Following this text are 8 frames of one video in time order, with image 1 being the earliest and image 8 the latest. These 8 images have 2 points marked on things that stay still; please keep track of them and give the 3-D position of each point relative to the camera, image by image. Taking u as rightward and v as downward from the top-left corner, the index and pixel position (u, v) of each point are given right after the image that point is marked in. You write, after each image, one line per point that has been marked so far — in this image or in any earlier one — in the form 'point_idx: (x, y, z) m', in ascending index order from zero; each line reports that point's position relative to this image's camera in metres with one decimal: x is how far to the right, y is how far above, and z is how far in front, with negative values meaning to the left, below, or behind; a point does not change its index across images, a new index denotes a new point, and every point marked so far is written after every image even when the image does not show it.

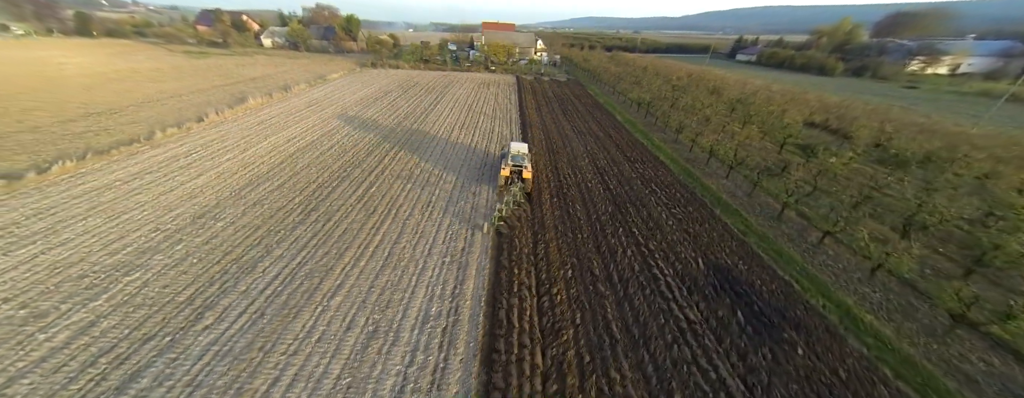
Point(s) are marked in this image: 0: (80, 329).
0: (-8.4, -2.5, +5.9) m
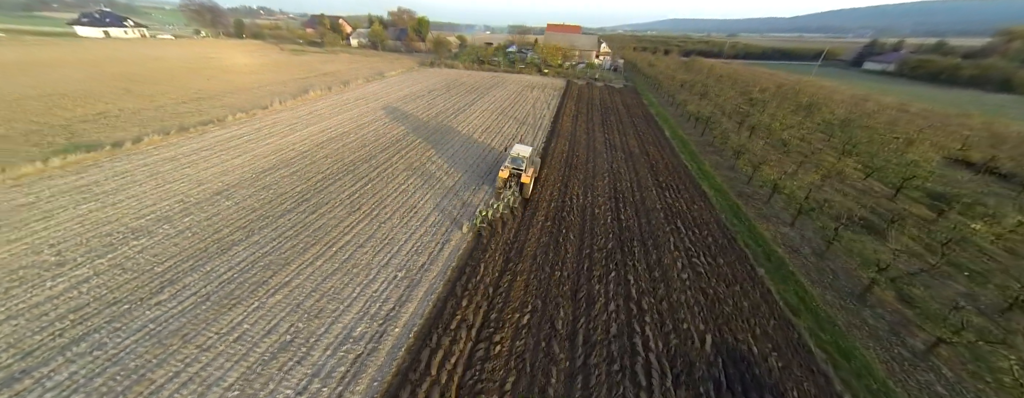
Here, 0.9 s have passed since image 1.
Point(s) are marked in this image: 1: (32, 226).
0: (-9.9, -1.8, +6.7) m
1: (-13.0, -0.6, +8.0) m
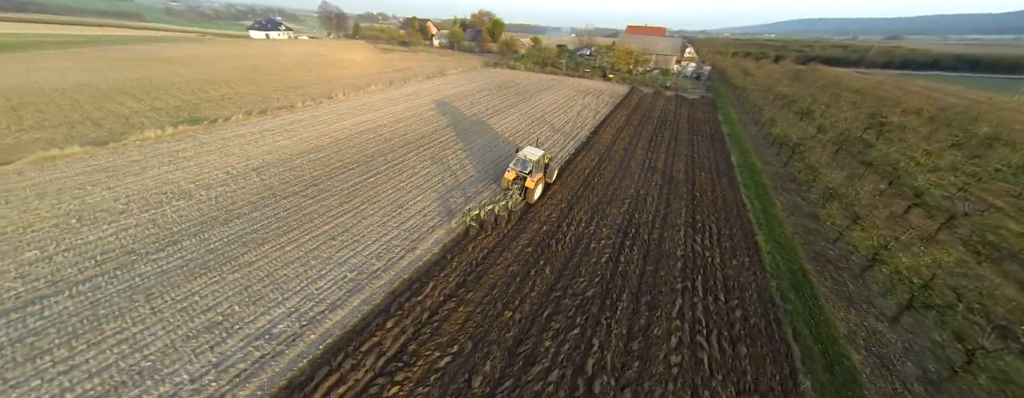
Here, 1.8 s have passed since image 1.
0: (-10.9, -0.8, +8.2) m
1: (-13.4, +0.8, +10.1) m
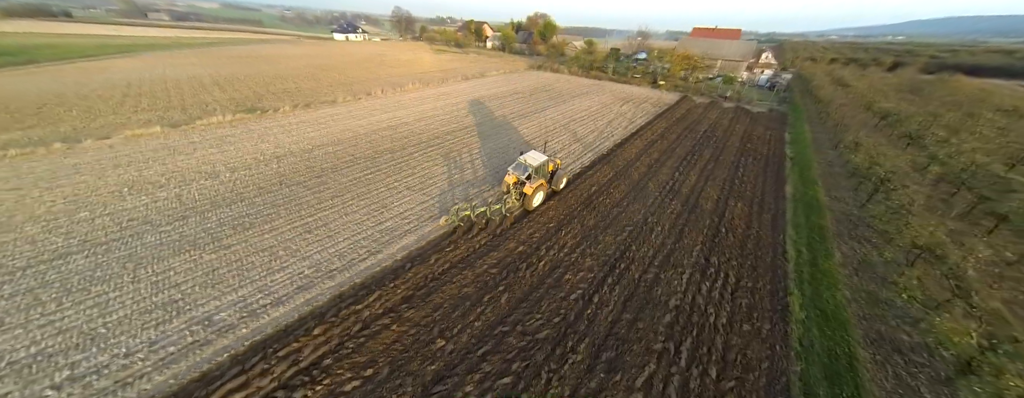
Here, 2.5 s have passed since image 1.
0: (-11.4, 0.0, +9.3) m
1: (-13.4, +1.8, +11.7) m
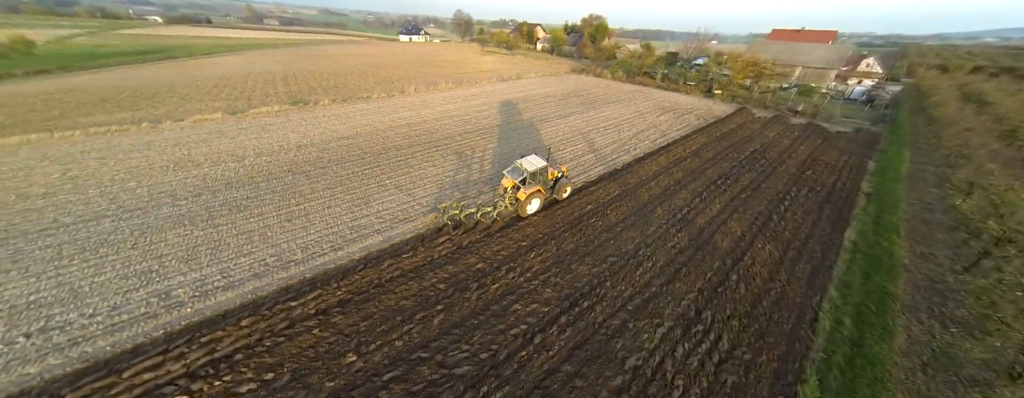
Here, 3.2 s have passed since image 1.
0: (-11.8, +0.8, +10.6) m
1: (-13.2, +2.8, +13.3) m
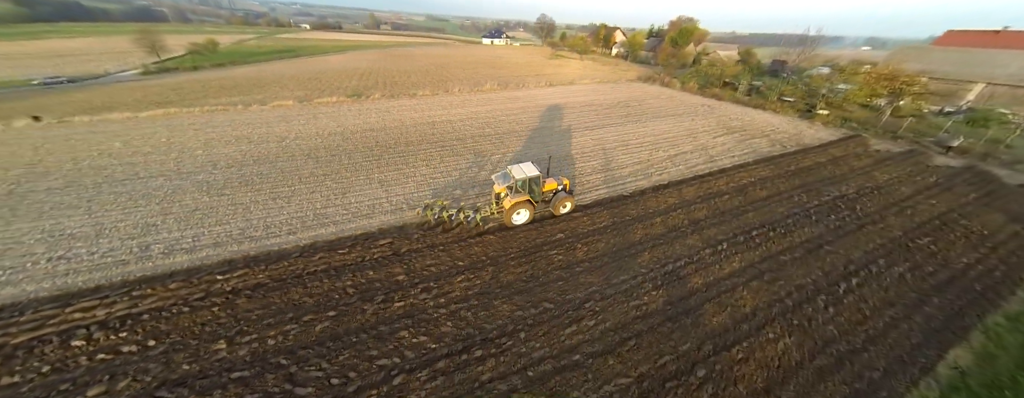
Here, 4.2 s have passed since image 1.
0: (-11.8, +2.2, +12.6) m
1: (-12.2, +4.2, +15.6) m
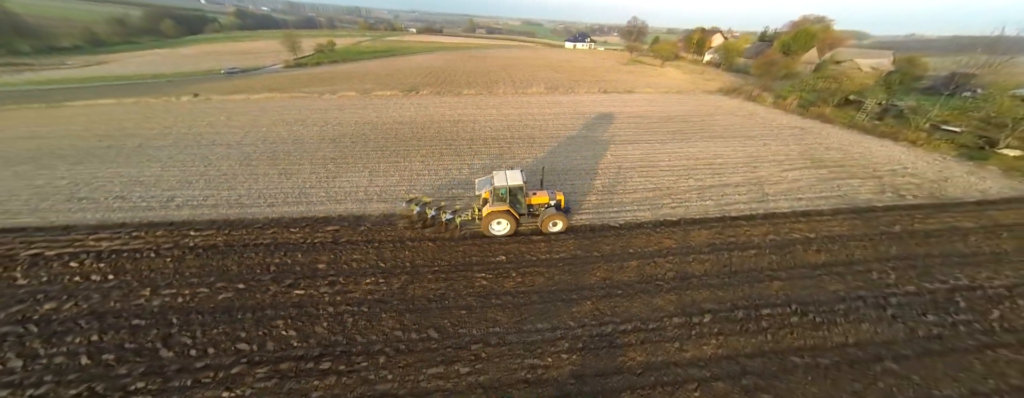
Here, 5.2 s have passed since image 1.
0: (-11.0, +3.5, +14.8) m
1: (-10.2, +5.5, +17.7) m
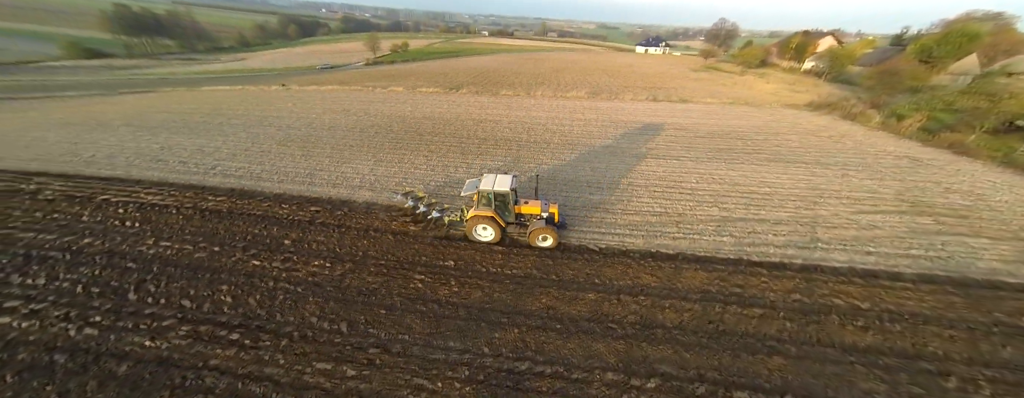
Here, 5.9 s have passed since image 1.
0: (-9.4, +4.6, +16.4) m
1: (-7.9, +6.3, +19.1) m
